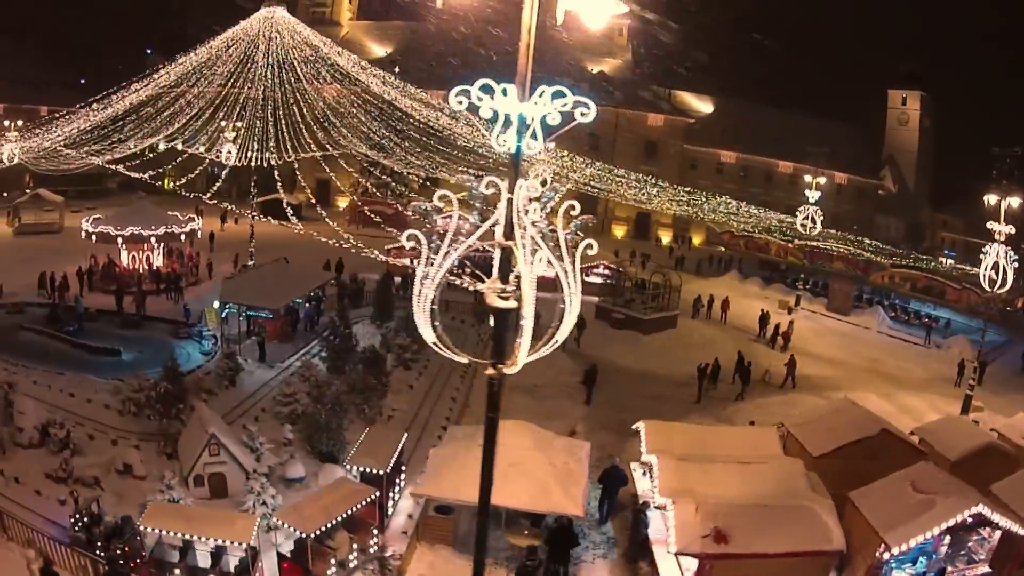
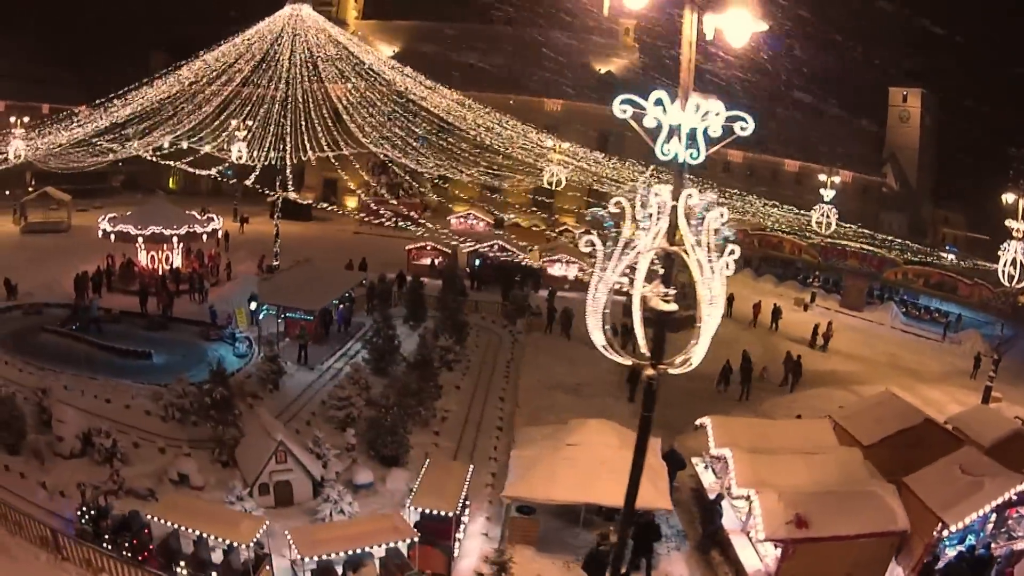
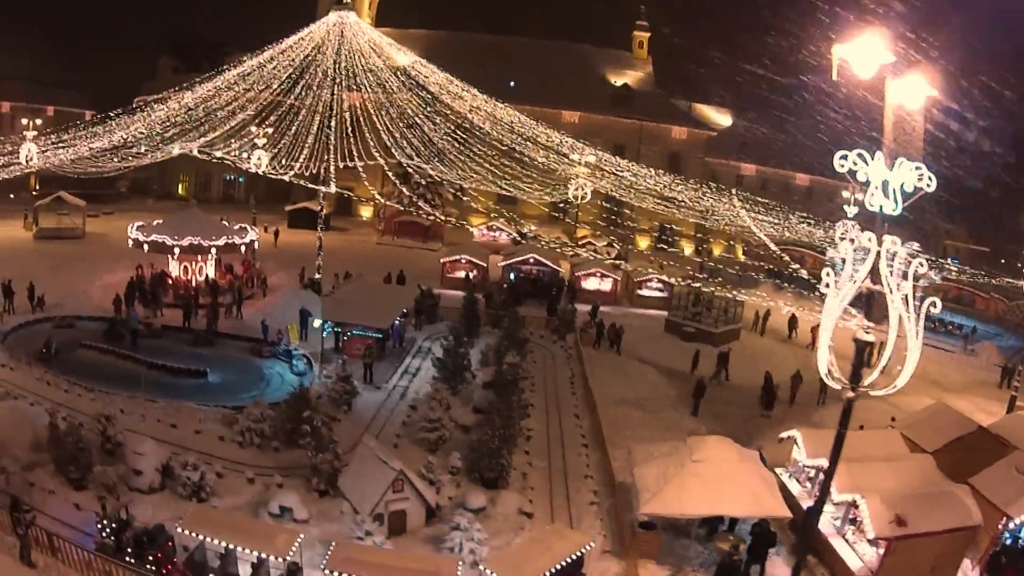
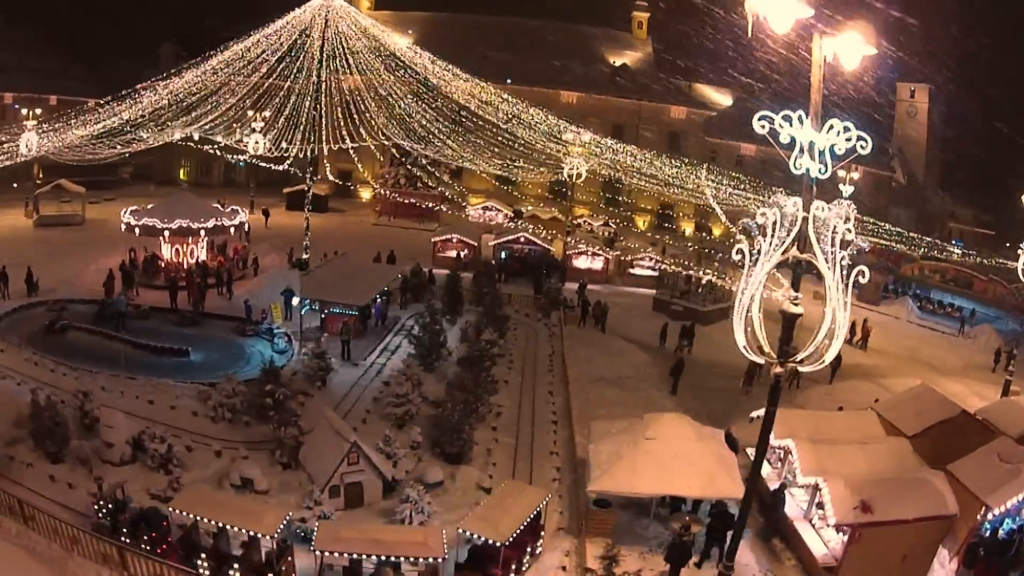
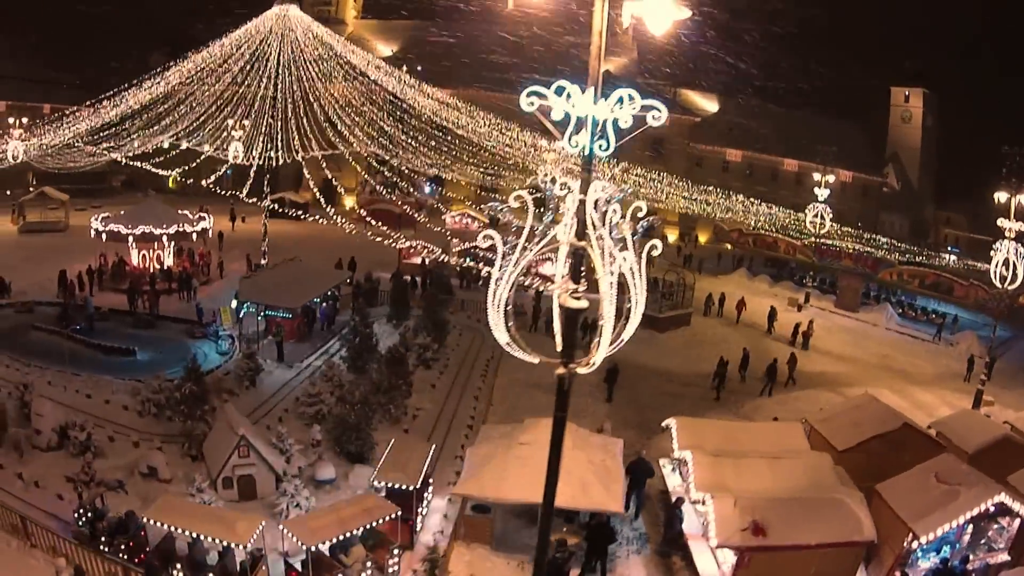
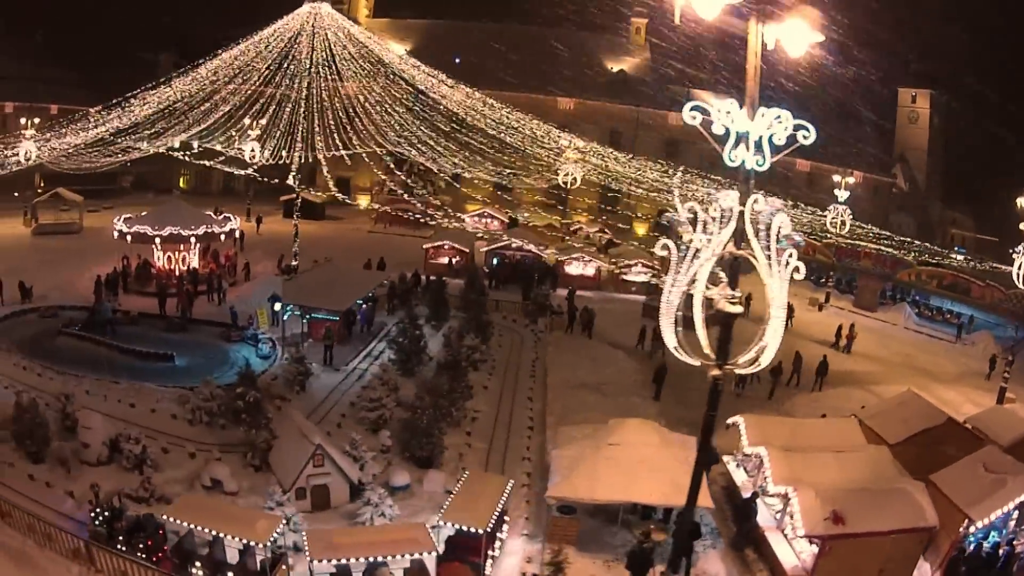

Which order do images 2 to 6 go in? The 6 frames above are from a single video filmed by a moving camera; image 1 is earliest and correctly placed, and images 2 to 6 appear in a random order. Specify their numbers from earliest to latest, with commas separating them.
5, 2, 6, 4, 3
